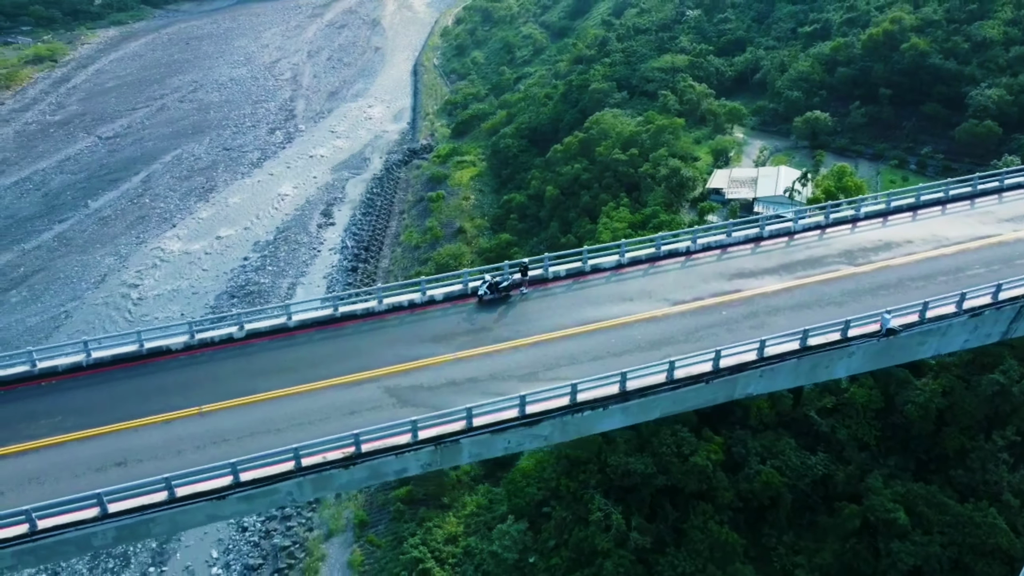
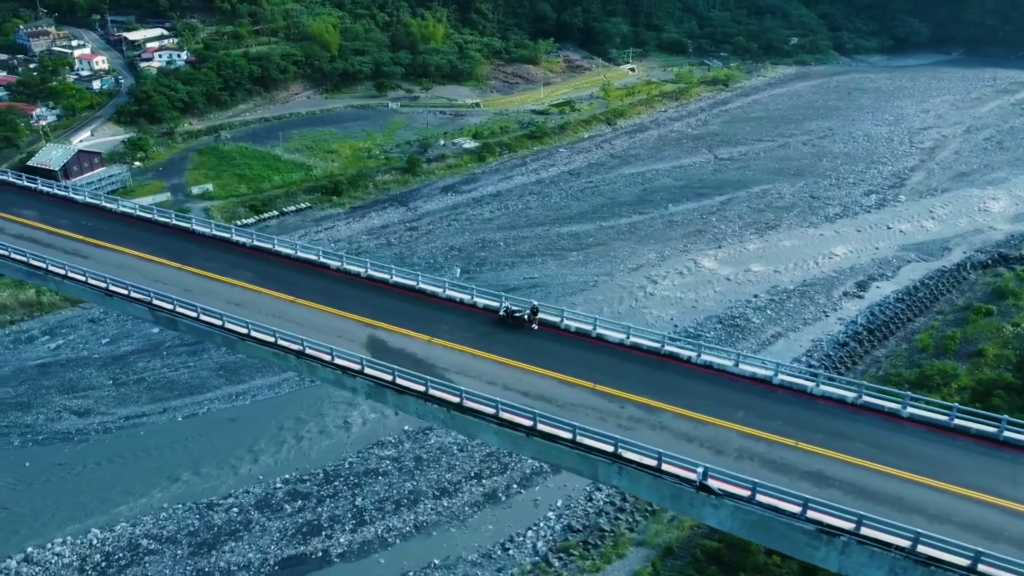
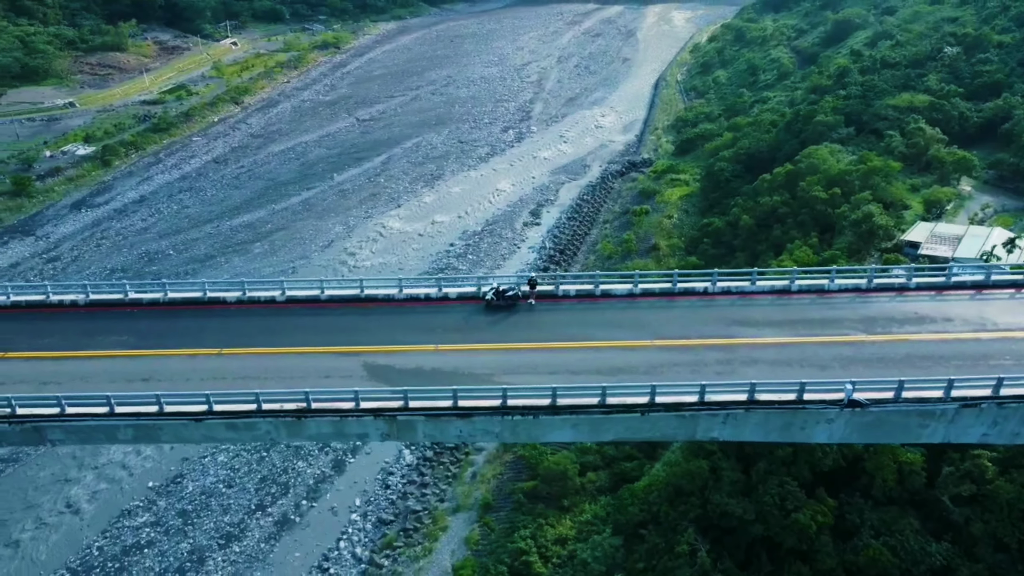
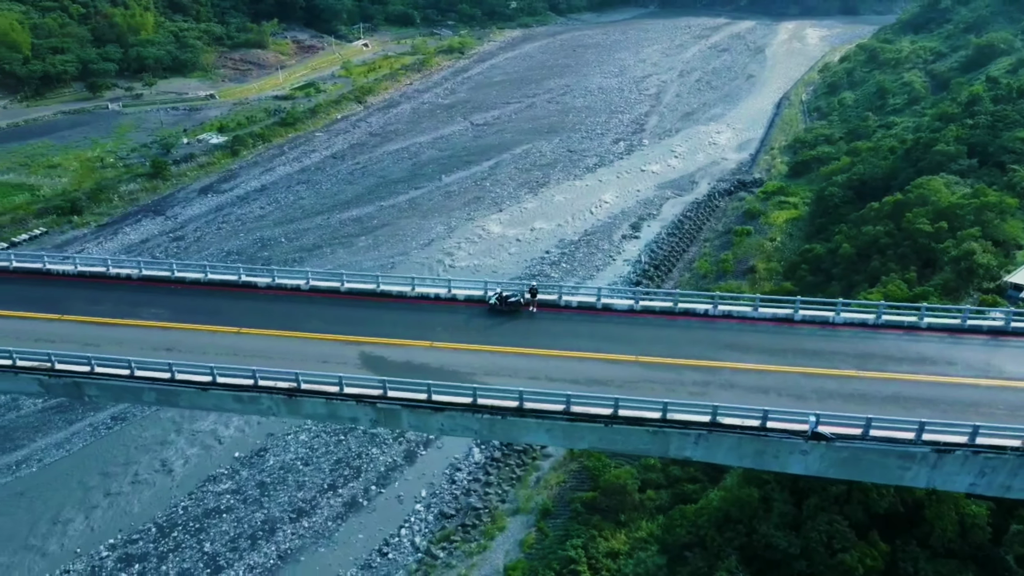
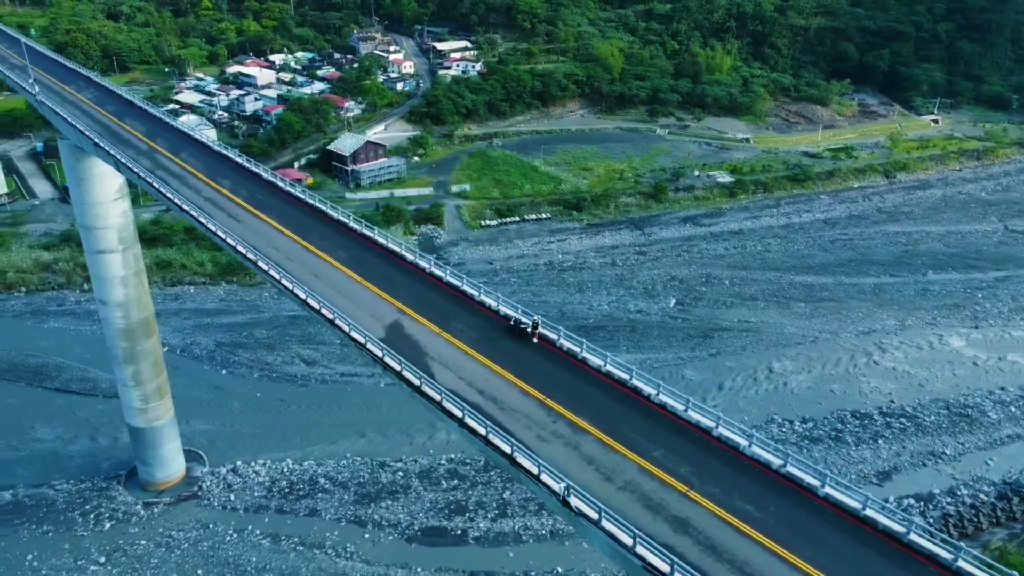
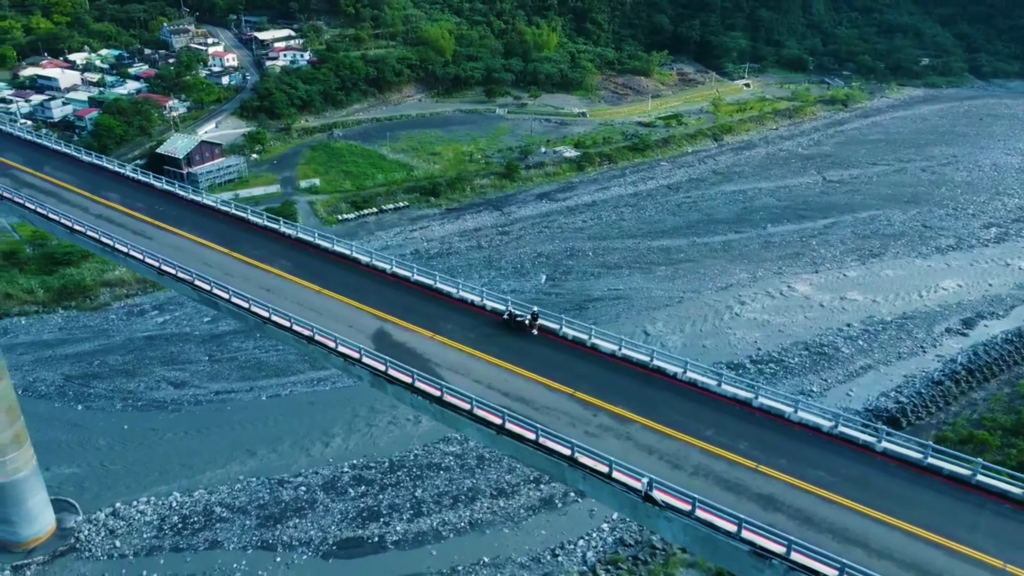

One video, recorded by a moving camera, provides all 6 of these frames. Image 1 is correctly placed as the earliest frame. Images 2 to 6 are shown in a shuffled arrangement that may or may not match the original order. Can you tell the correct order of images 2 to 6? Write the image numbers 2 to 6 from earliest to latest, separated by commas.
3, 4, 2, 6, 5
